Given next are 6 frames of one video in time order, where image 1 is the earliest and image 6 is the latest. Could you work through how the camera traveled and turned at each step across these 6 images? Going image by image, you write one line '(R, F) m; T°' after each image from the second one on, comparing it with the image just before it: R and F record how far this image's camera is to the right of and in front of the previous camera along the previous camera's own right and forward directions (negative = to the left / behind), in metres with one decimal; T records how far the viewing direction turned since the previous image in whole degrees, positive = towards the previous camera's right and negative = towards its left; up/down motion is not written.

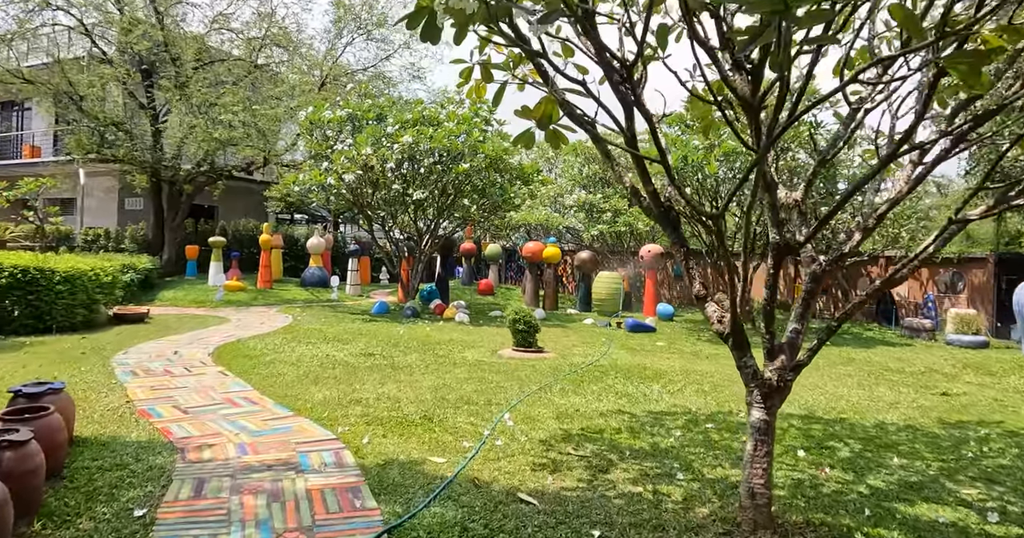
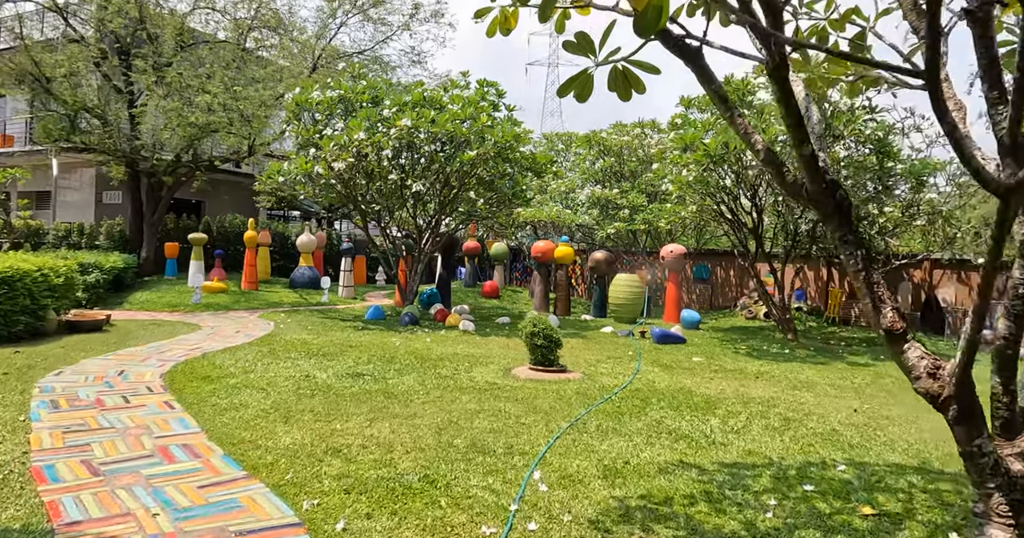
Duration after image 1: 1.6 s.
(-0.2, +1.3) m; 0°
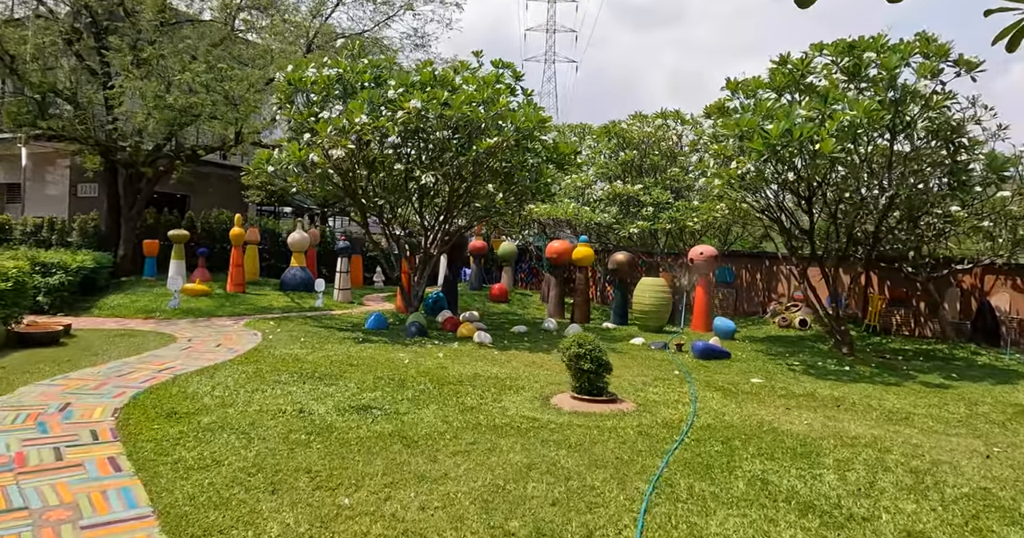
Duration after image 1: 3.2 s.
(-0.4, +1.2) m; +1°
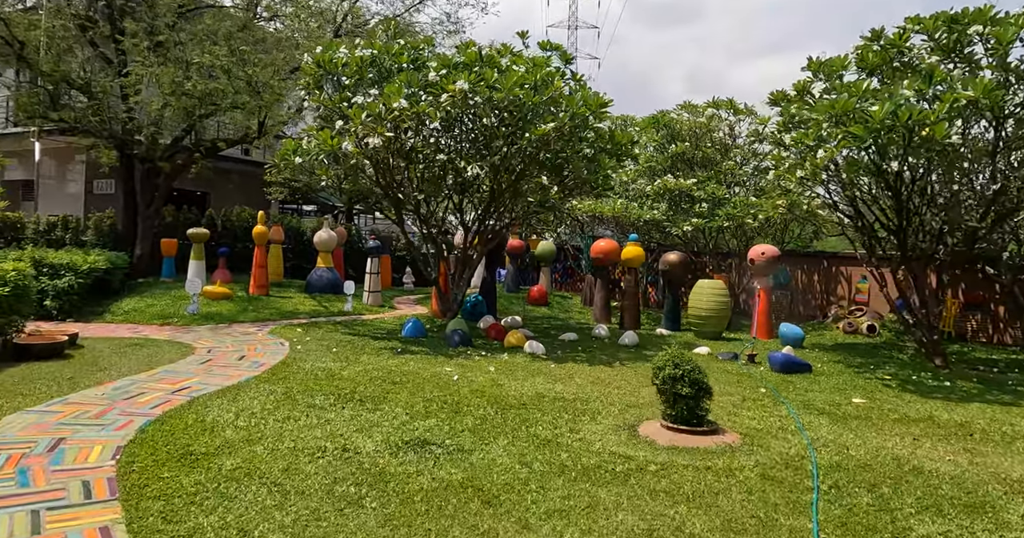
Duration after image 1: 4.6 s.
(-0.5, +1.0) m; -1°
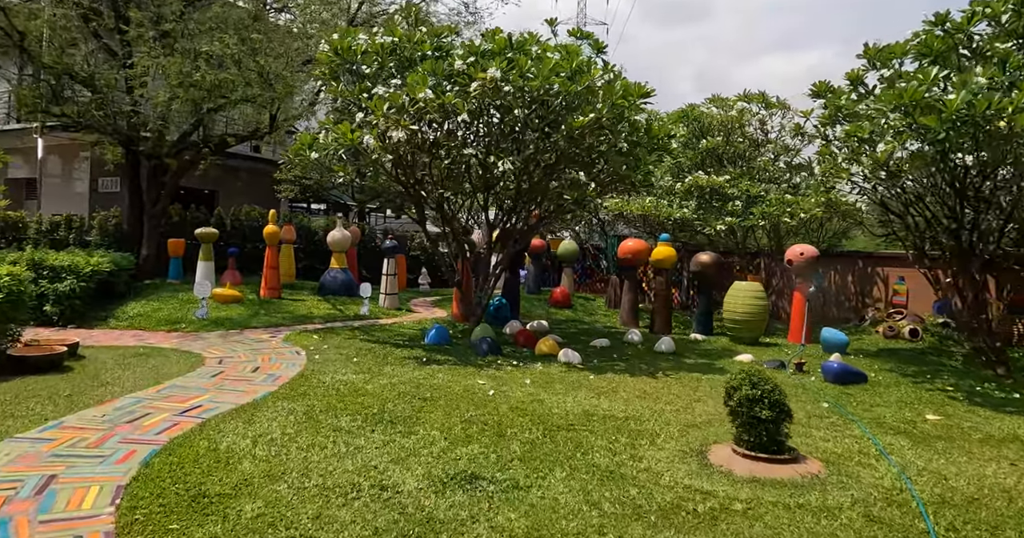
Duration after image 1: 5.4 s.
(-0.3, +0.6) m; 0°
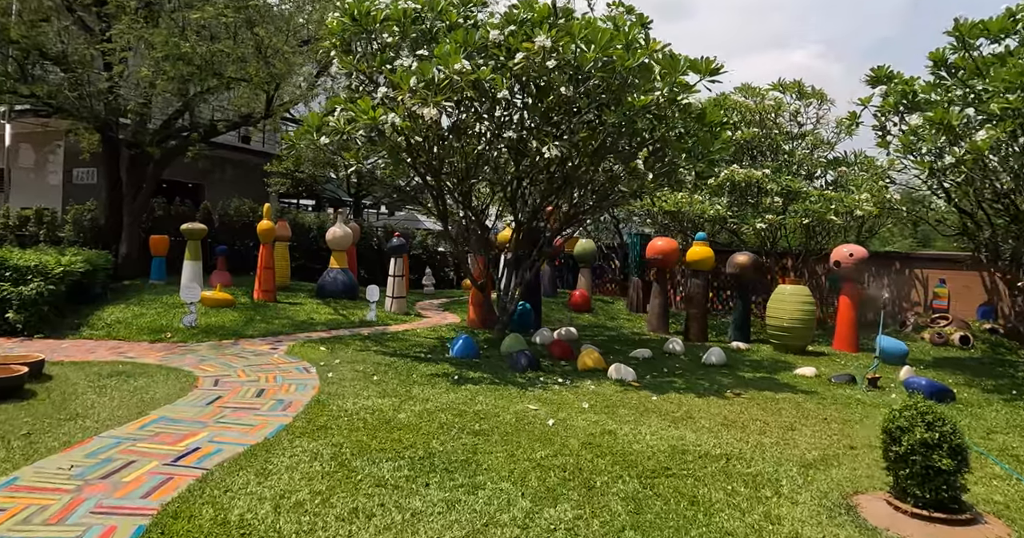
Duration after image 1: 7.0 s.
(-0.6, +1.0) m; +1°
